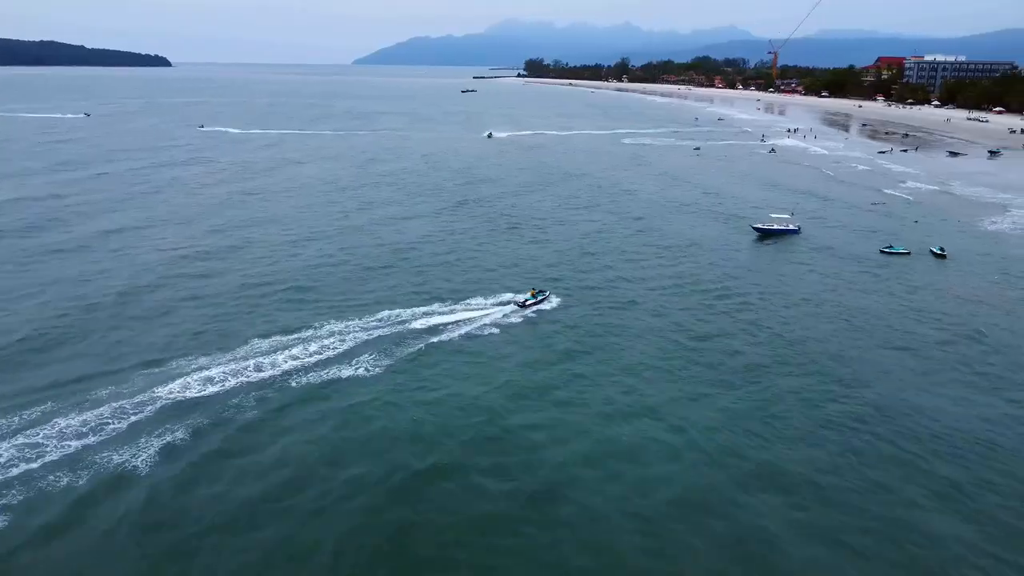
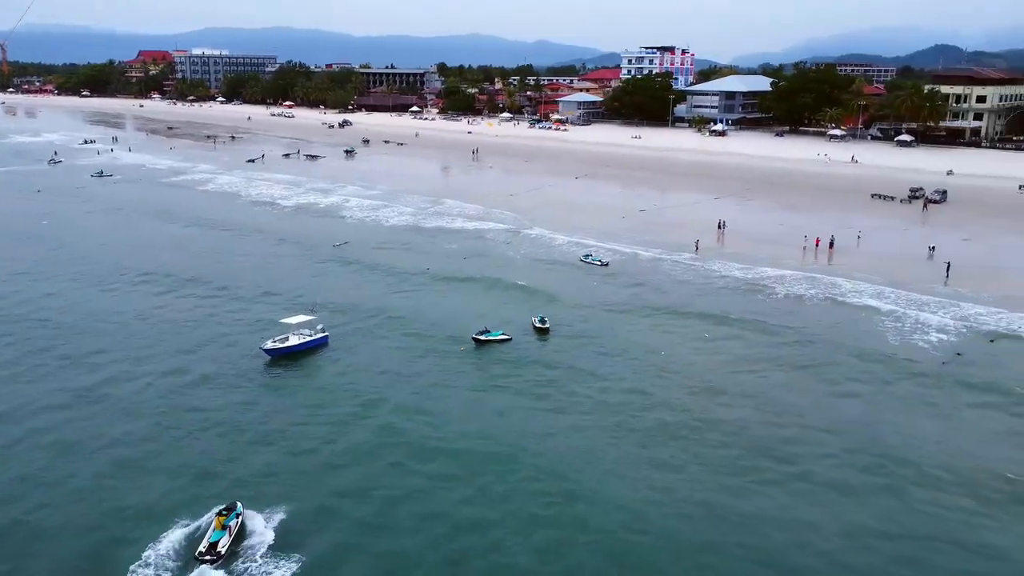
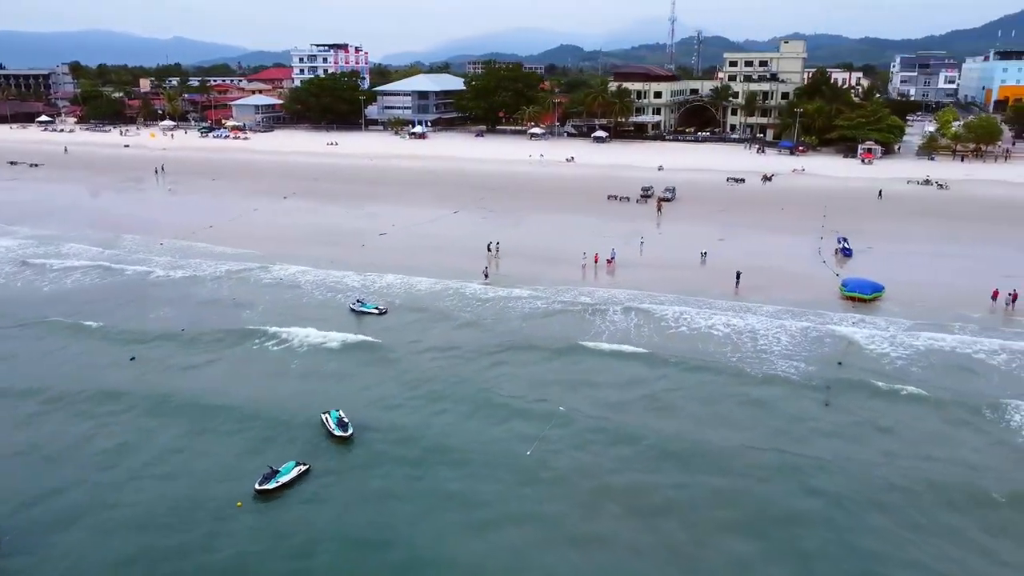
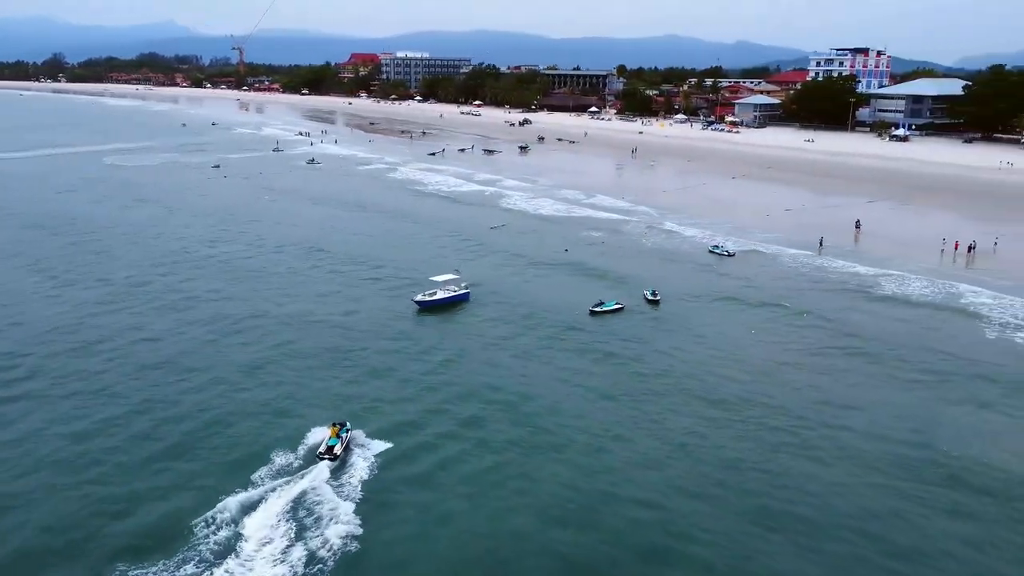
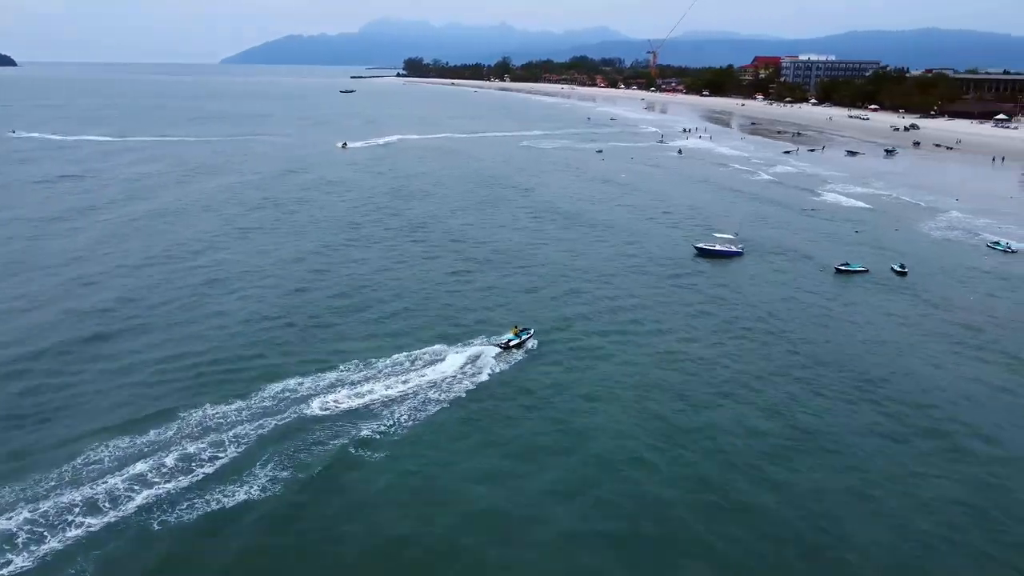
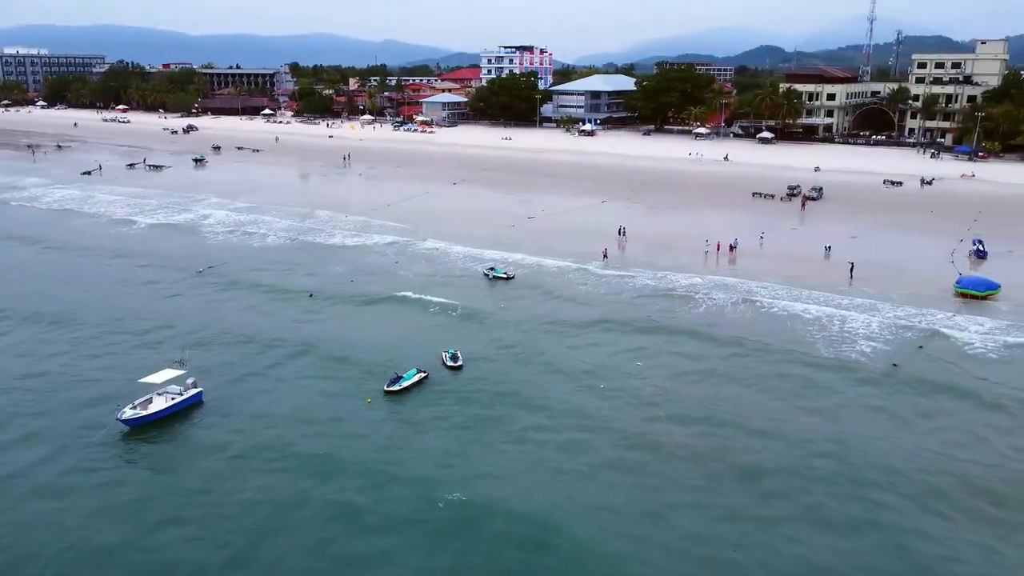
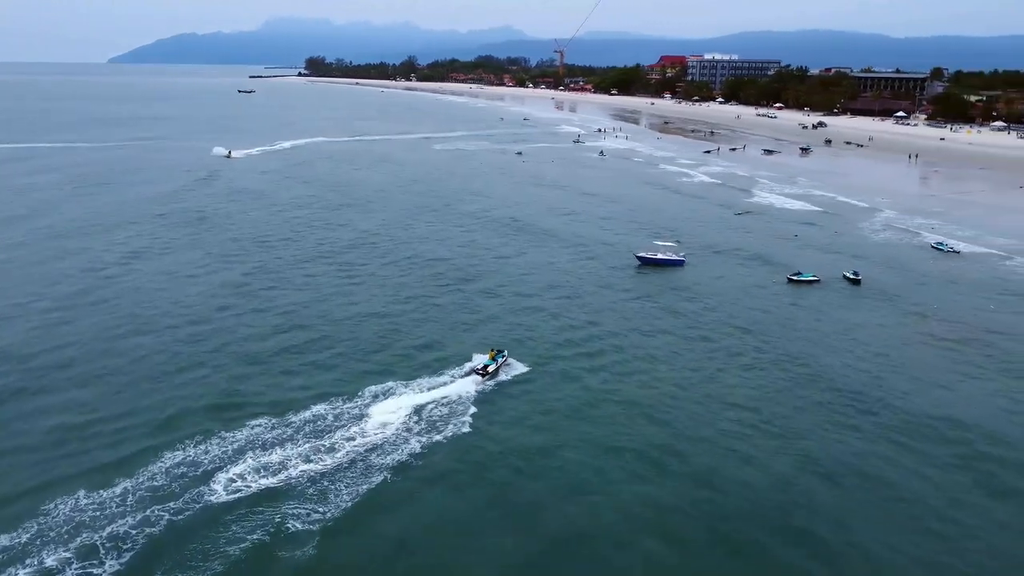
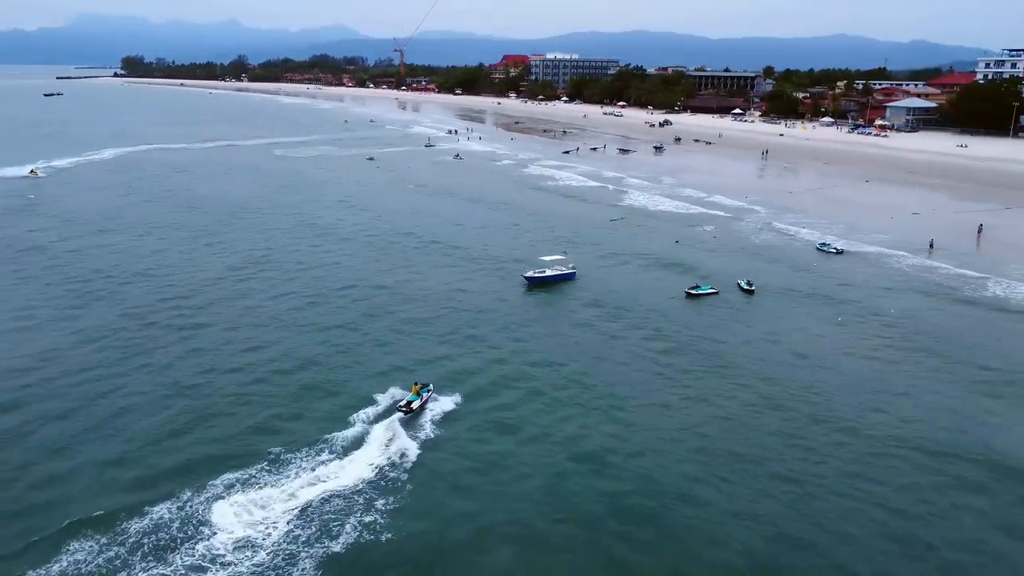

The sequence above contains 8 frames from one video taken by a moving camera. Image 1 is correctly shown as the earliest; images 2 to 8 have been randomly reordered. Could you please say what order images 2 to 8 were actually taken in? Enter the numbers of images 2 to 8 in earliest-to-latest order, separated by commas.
5, 7, 8, 4, 2, 6, 3
